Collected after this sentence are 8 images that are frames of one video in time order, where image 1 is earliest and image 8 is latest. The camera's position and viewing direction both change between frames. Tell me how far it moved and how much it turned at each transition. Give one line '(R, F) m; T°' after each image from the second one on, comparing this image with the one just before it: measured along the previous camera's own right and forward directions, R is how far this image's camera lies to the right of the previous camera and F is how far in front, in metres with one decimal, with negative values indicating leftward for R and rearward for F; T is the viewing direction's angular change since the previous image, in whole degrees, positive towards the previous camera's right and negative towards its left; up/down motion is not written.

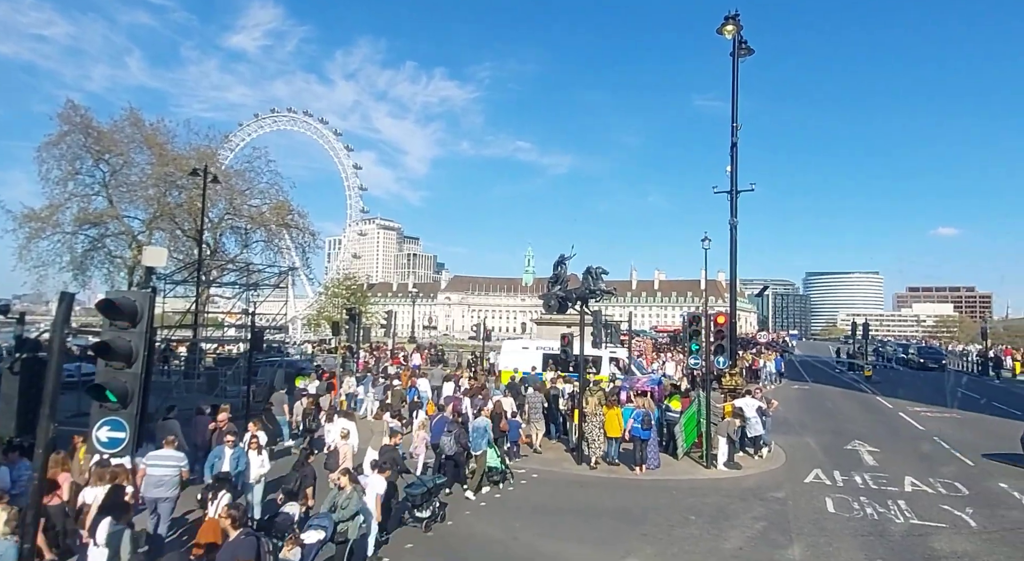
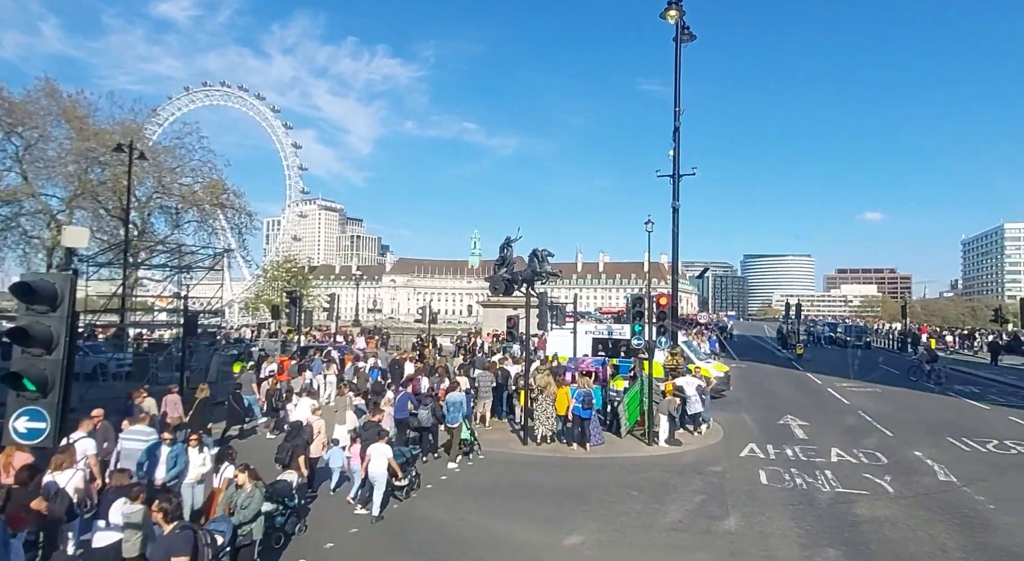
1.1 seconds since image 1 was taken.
(0.0, +0.1) m; +5°
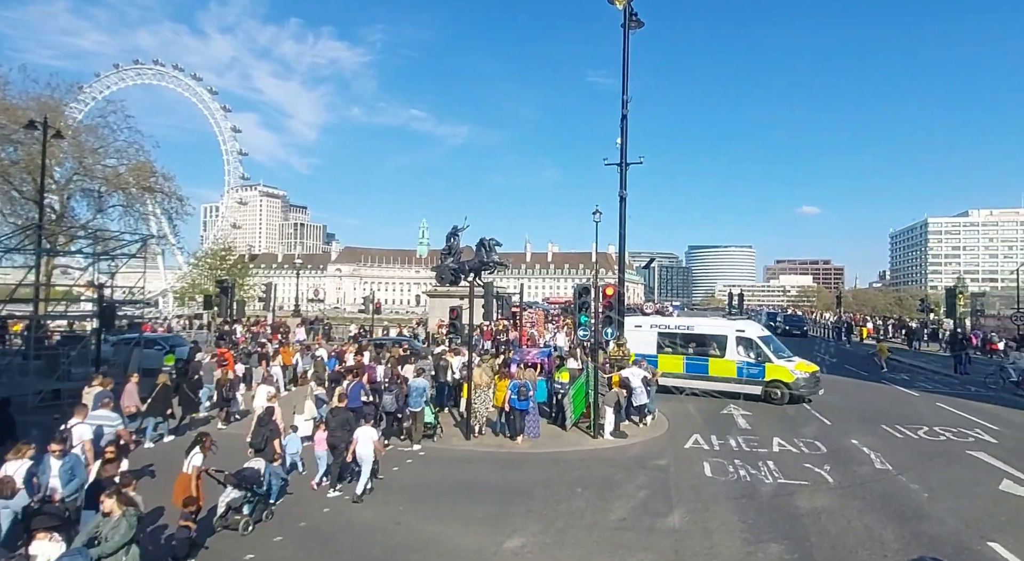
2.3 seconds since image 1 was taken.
(+0.1, +0.5) m; +5°
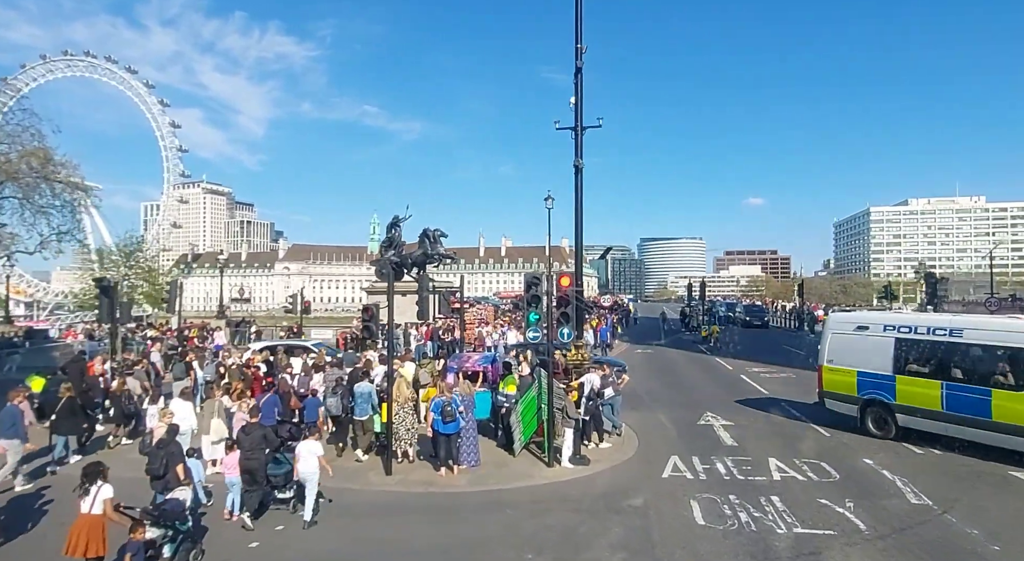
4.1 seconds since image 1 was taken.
(+0.4, +2.7) m; +4°
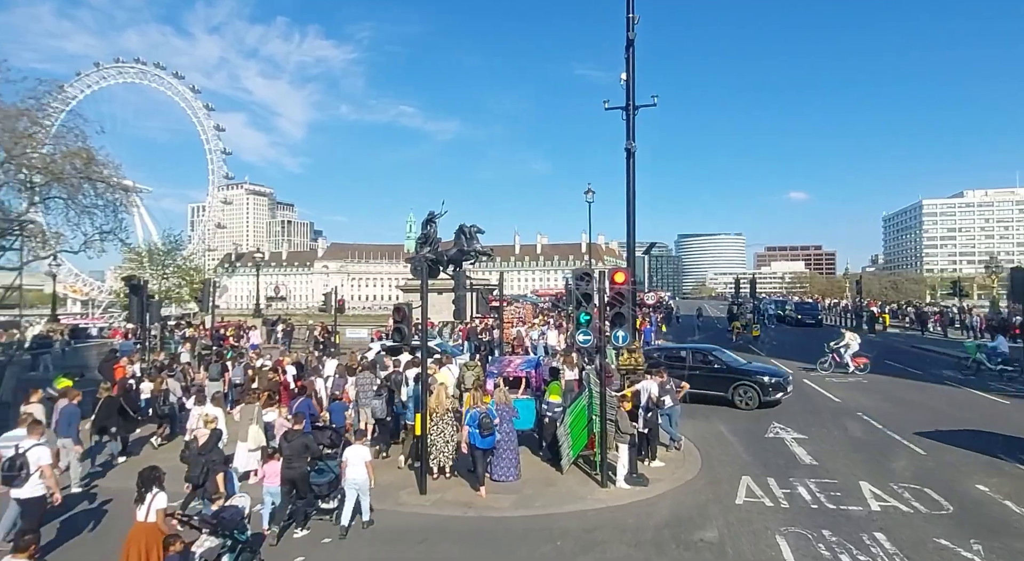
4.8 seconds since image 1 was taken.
(-0.2, +1.1) m; -3°
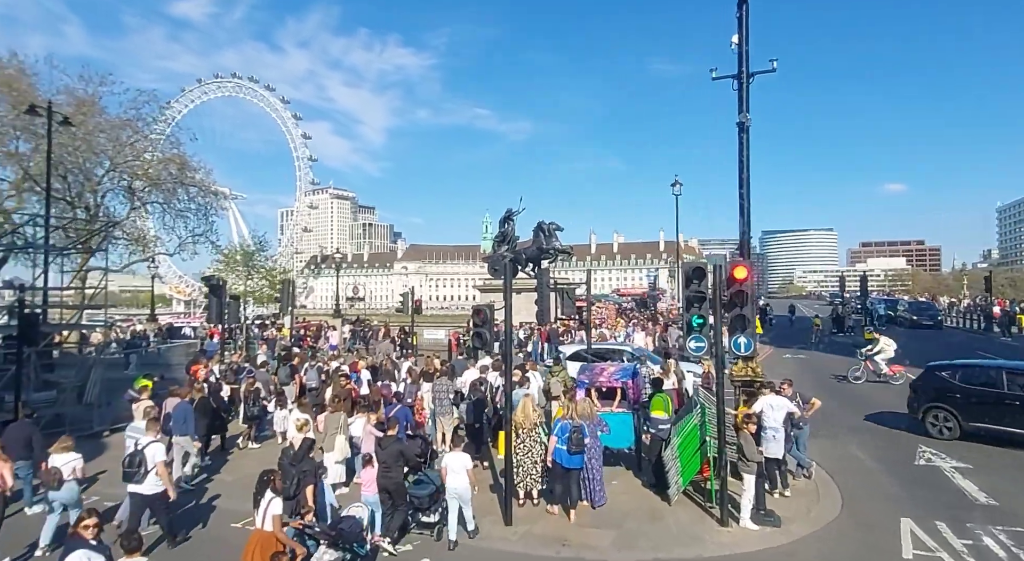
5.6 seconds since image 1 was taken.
(-0.3, +1.3) m; -7°
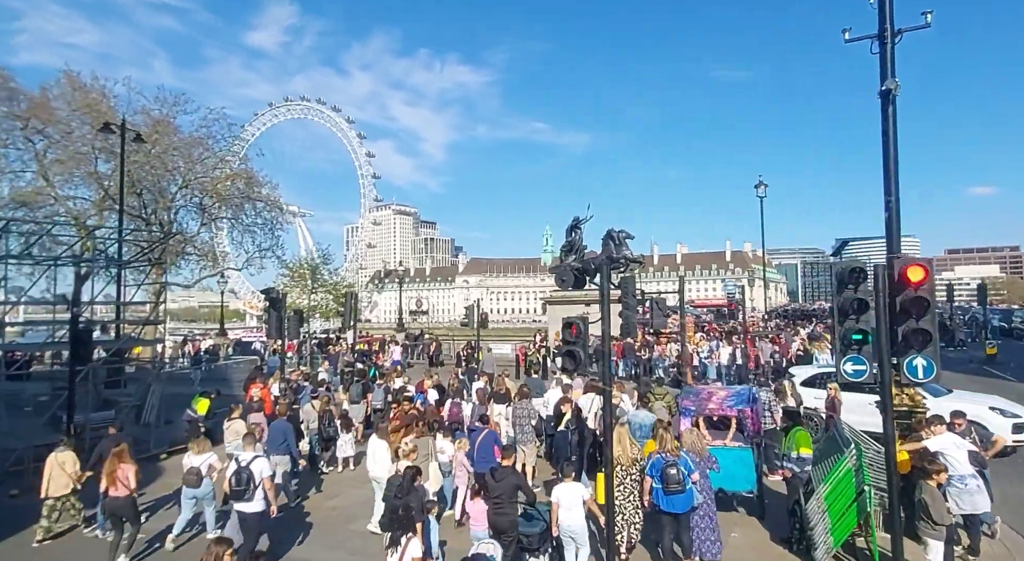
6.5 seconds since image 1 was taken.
(-0.4, +1.4) m; -6°
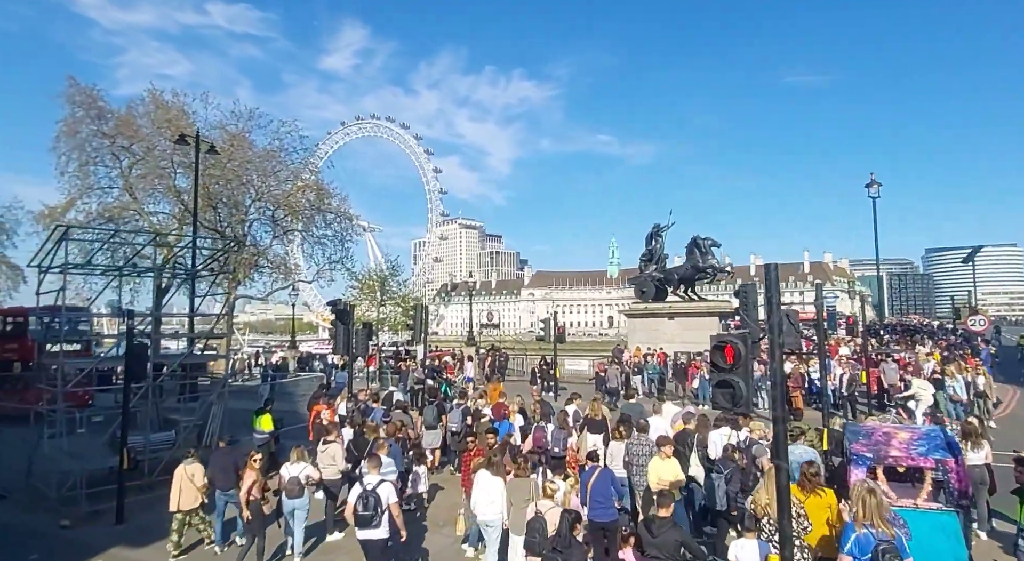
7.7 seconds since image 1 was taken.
(-0.5, +1.7) m; -6°
